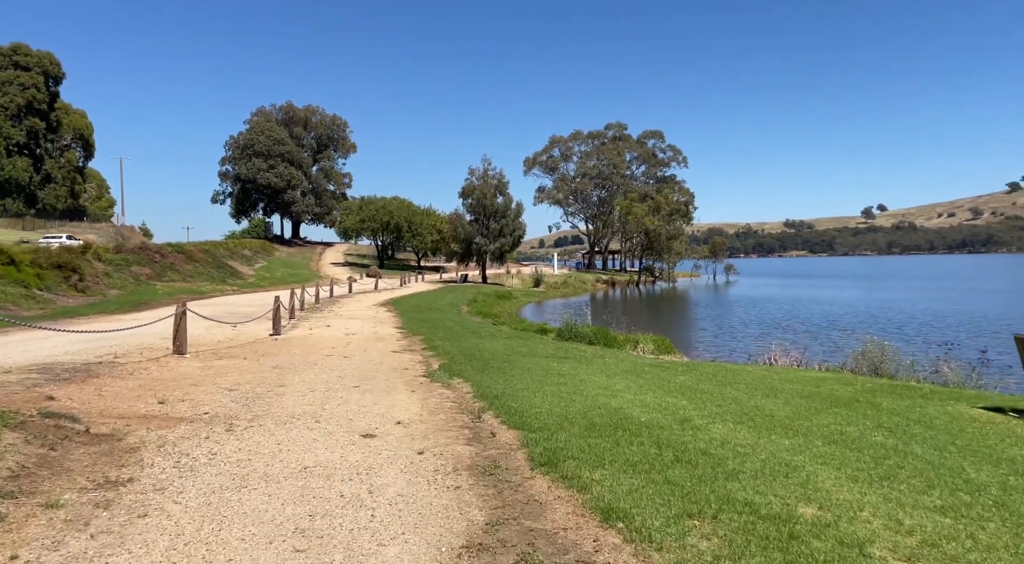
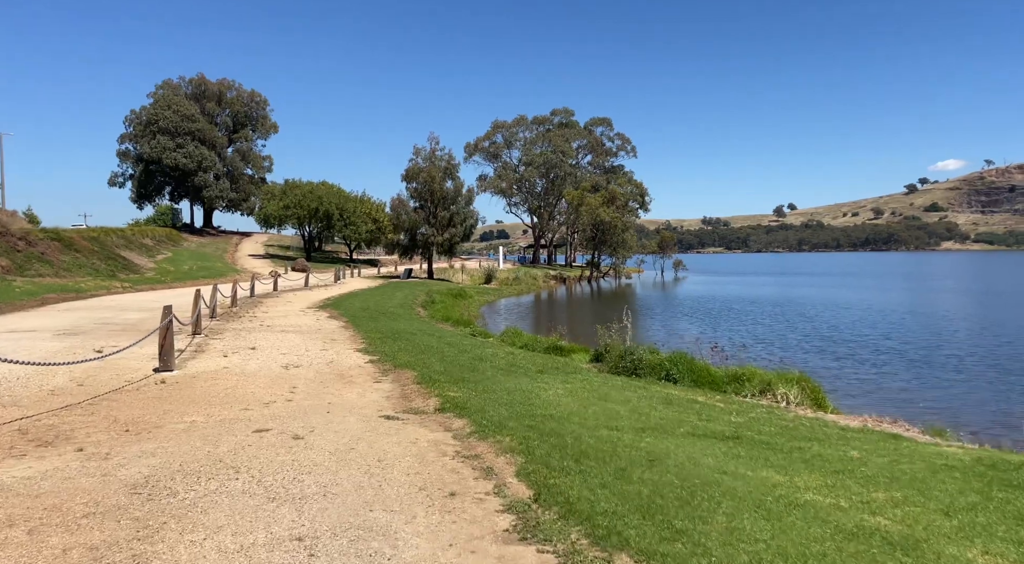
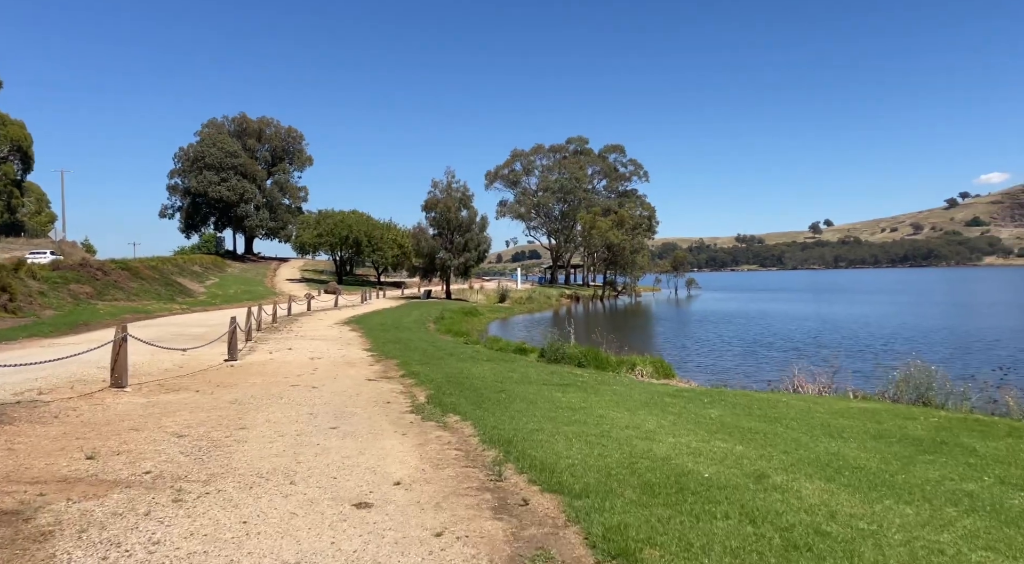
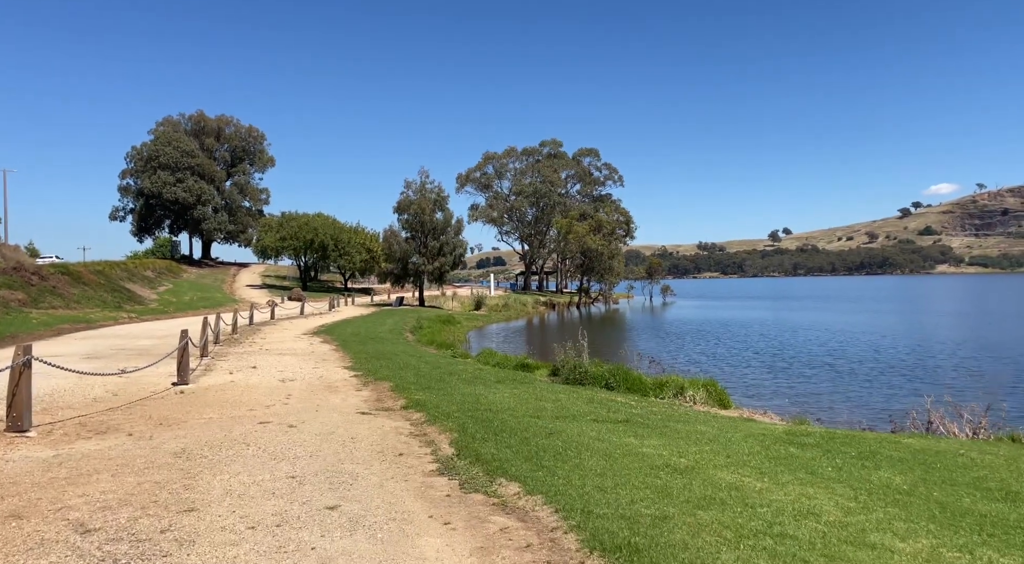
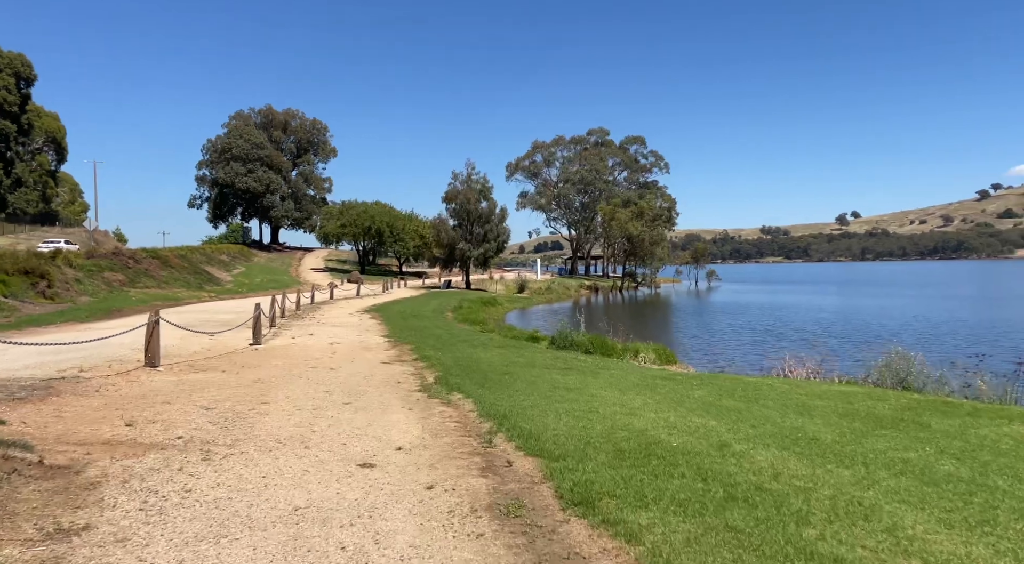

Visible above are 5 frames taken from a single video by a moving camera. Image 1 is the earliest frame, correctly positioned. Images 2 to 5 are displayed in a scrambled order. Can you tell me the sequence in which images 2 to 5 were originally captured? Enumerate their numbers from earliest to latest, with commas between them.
5, 3, 4, 2
